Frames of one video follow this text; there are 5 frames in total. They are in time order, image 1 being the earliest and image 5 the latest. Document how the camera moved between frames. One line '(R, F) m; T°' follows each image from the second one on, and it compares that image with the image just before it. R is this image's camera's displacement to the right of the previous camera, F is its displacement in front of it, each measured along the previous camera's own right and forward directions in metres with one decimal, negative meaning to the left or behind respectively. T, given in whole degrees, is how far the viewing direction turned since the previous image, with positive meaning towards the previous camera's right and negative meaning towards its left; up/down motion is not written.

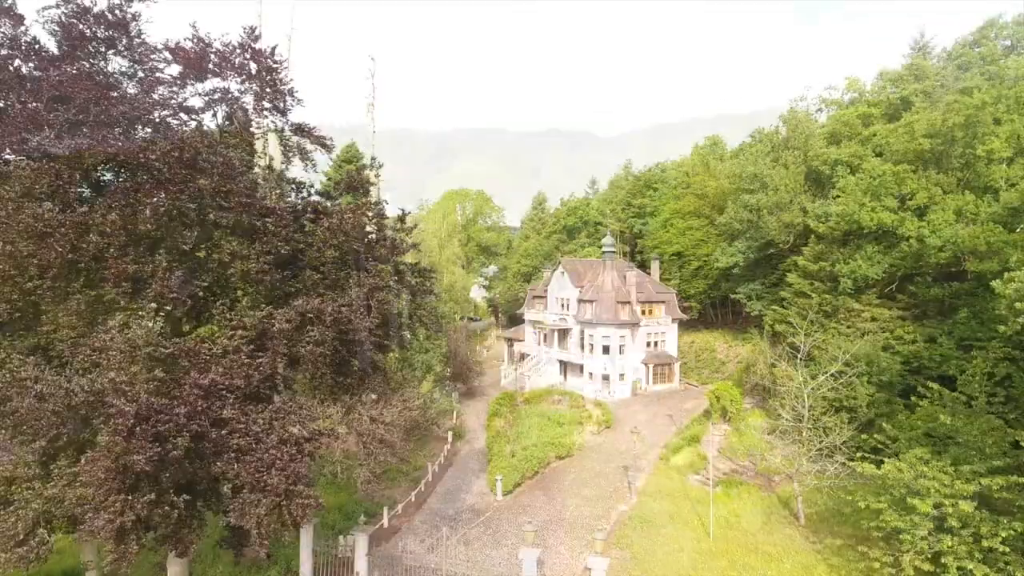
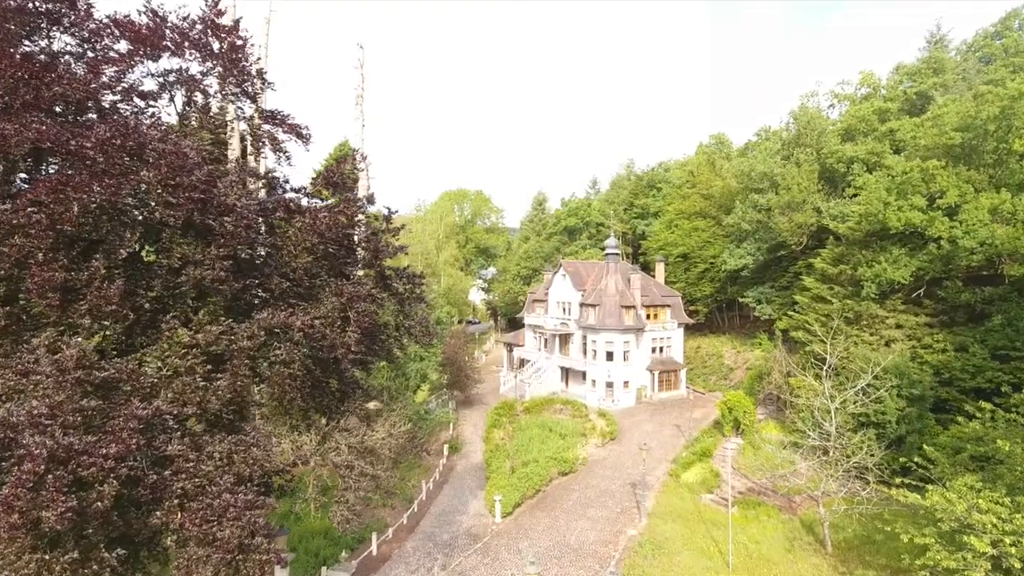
(0.0, +1.9) m; 0°
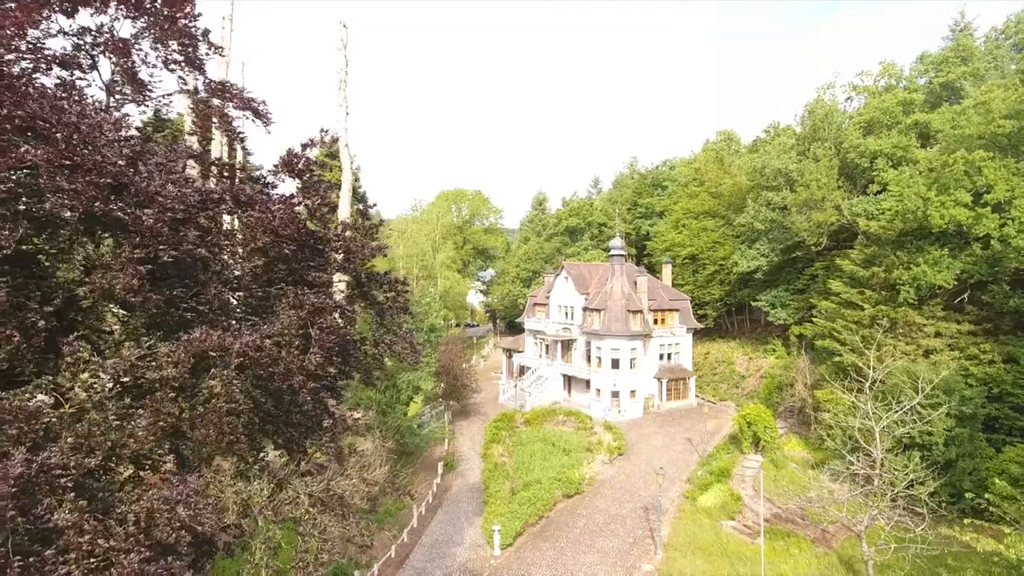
(-0.1, +2.5) m; 0°
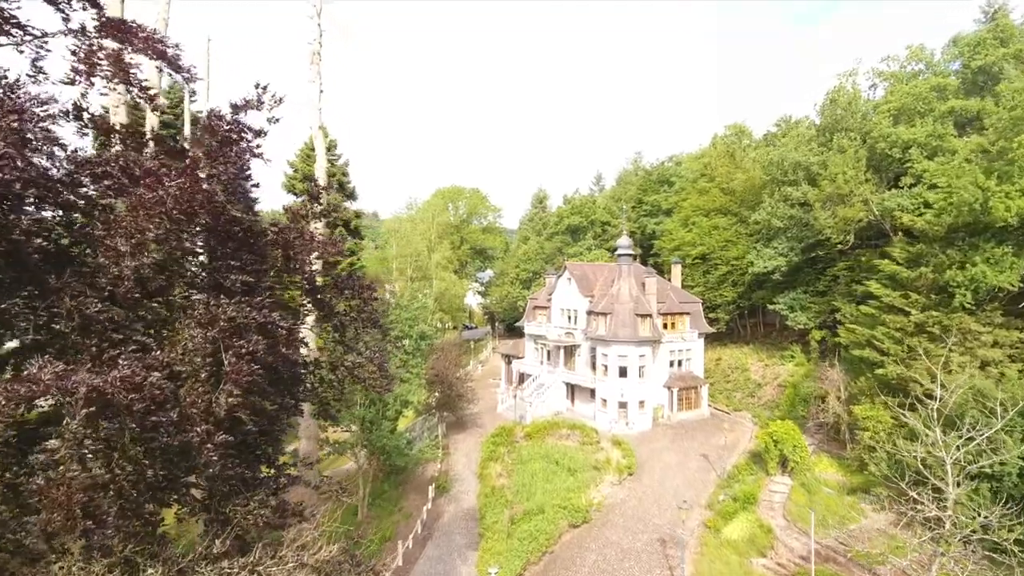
(0.0, +2.9) m; 0°
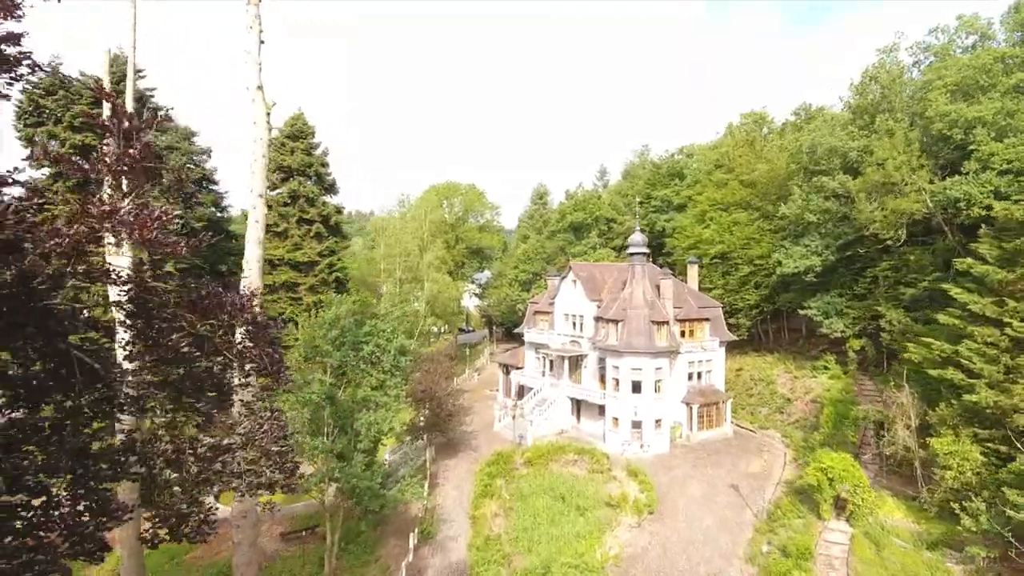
(0.0, +4.5) m; 0°
